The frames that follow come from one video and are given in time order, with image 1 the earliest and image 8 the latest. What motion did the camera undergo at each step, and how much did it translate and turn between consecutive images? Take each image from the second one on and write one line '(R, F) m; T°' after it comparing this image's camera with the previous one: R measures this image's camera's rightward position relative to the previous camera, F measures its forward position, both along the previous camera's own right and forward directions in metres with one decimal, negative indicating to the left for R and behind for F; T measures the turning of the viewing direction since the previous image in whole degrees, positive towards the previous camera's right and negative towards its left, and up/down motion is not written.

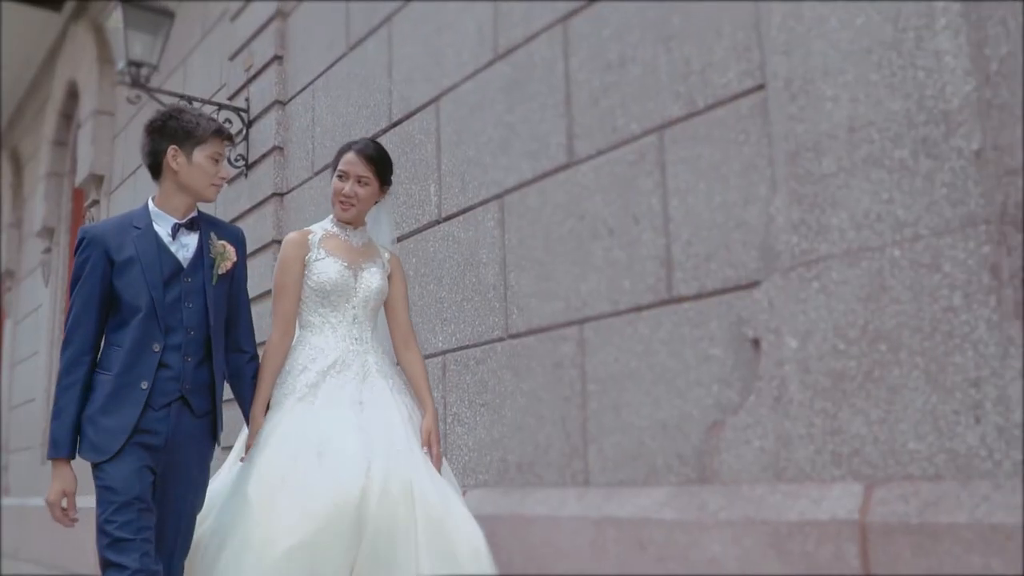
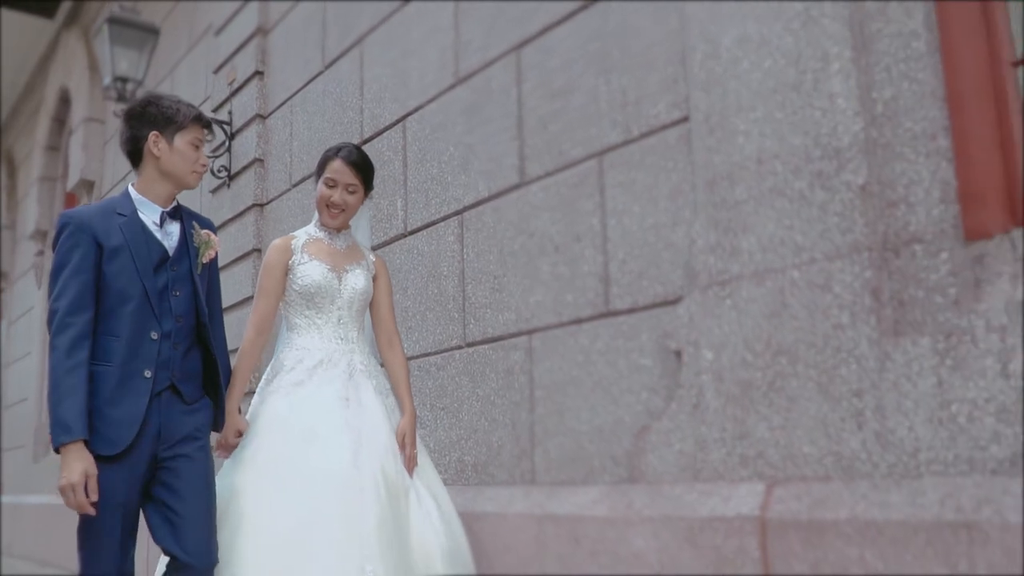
(+0.1, -0.3) m; 0°
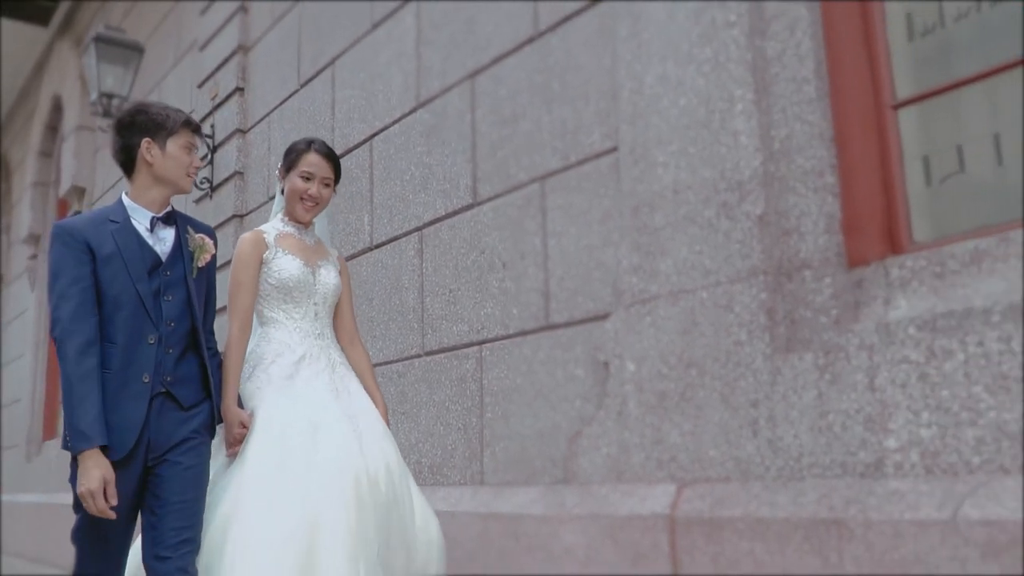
(+0.1, -0.3) m; 0°
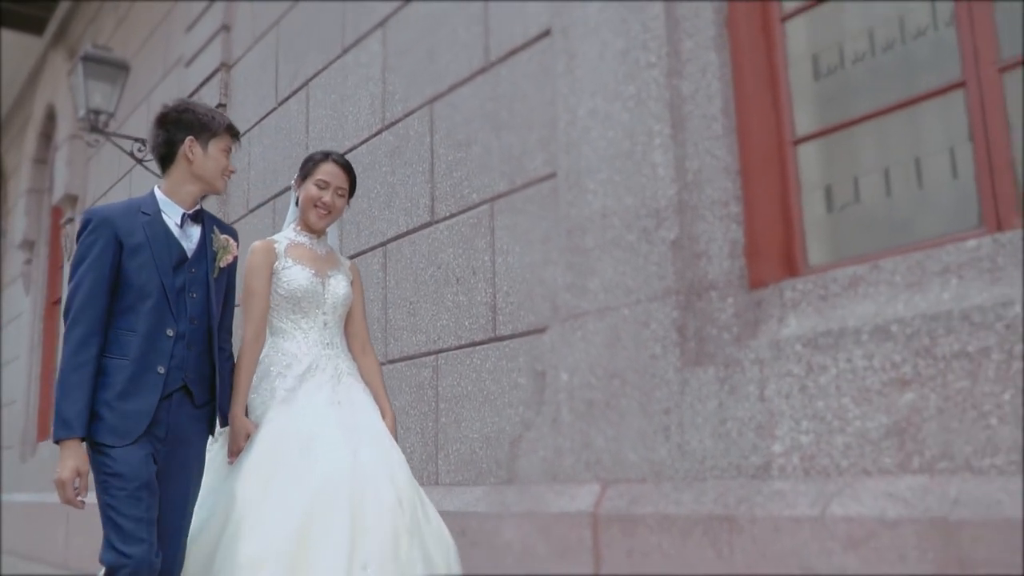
(+0.1, -0.3) m; 0°
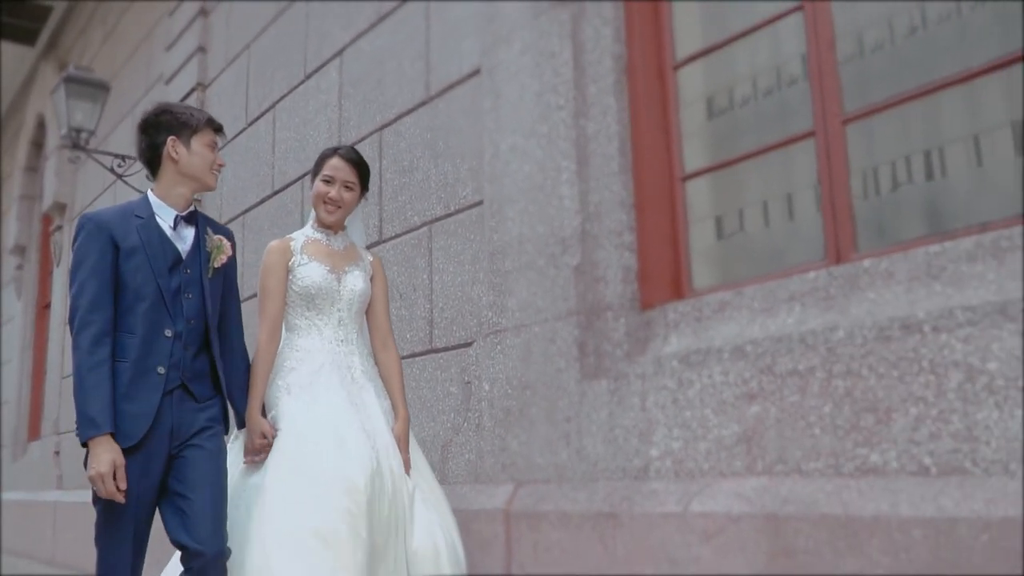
(+0.2, -0.3) m; 0°
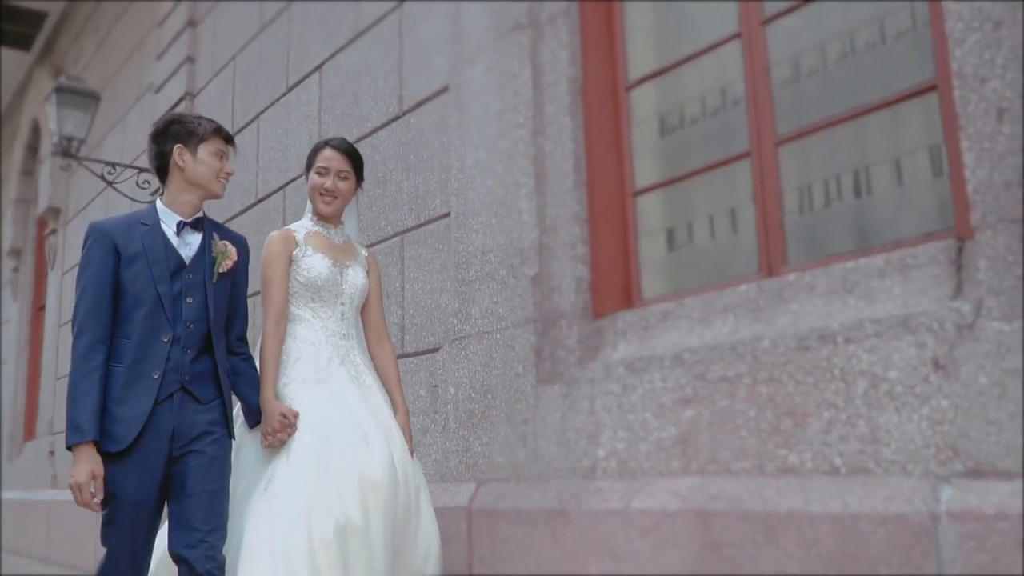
(+0.1, -0.2) m; 0°
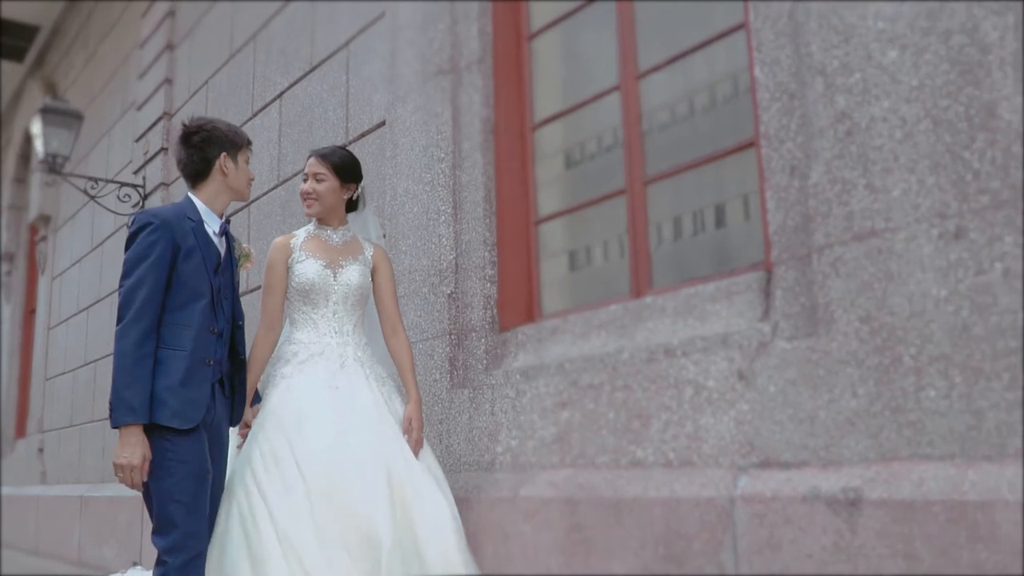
(+0.2, -0.5) m; 0°
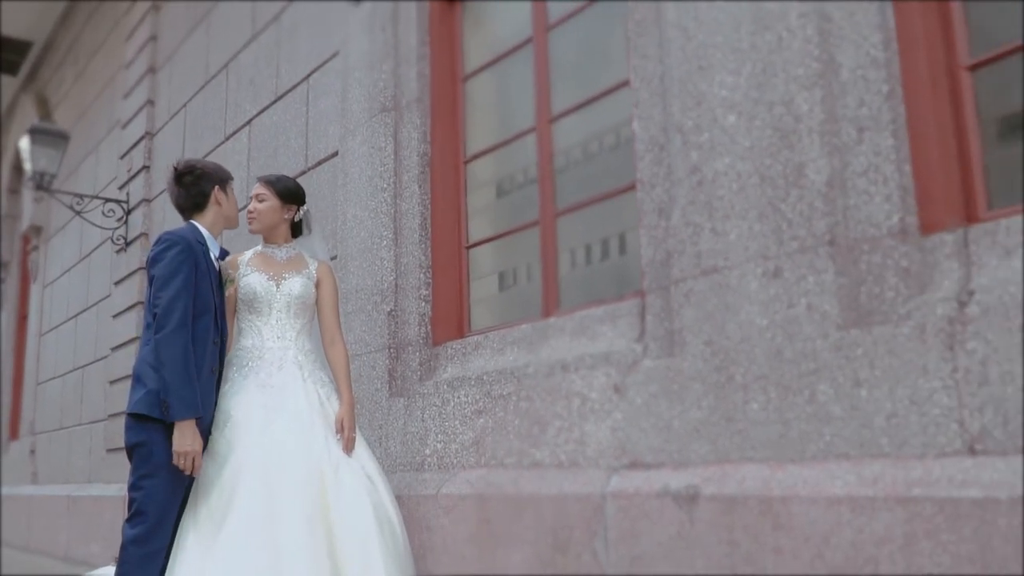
(+0.2, -0.4) m; 0°
